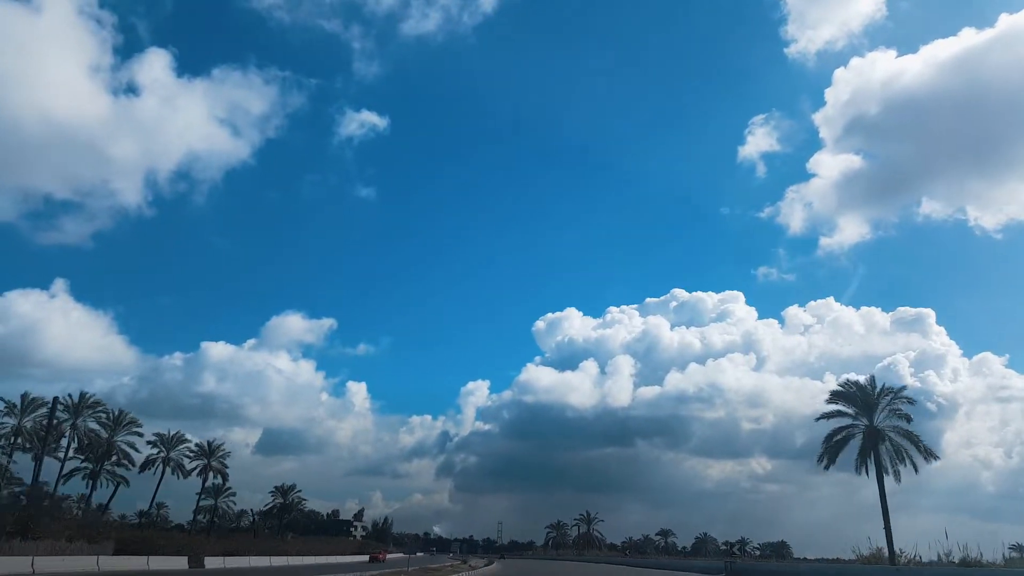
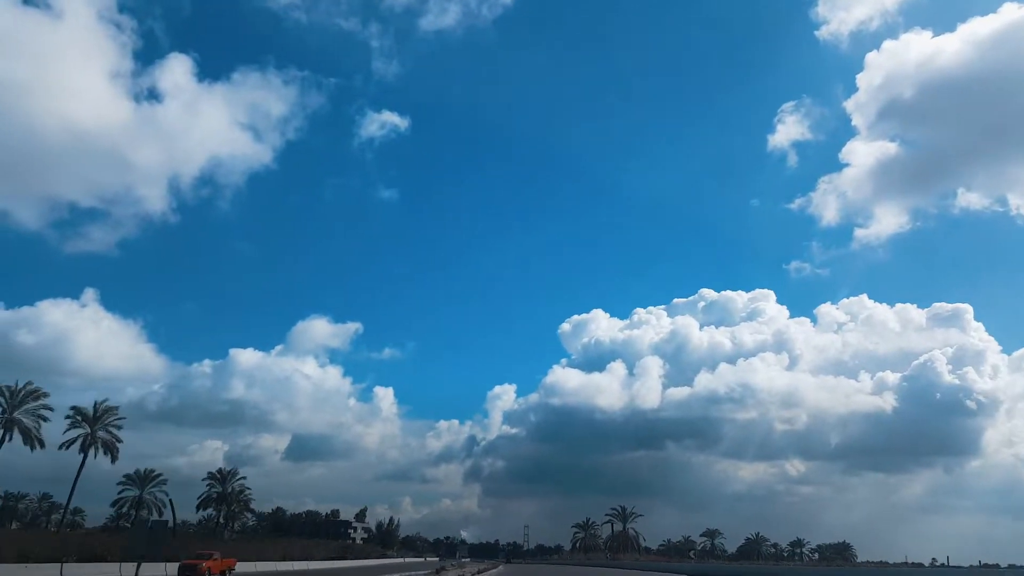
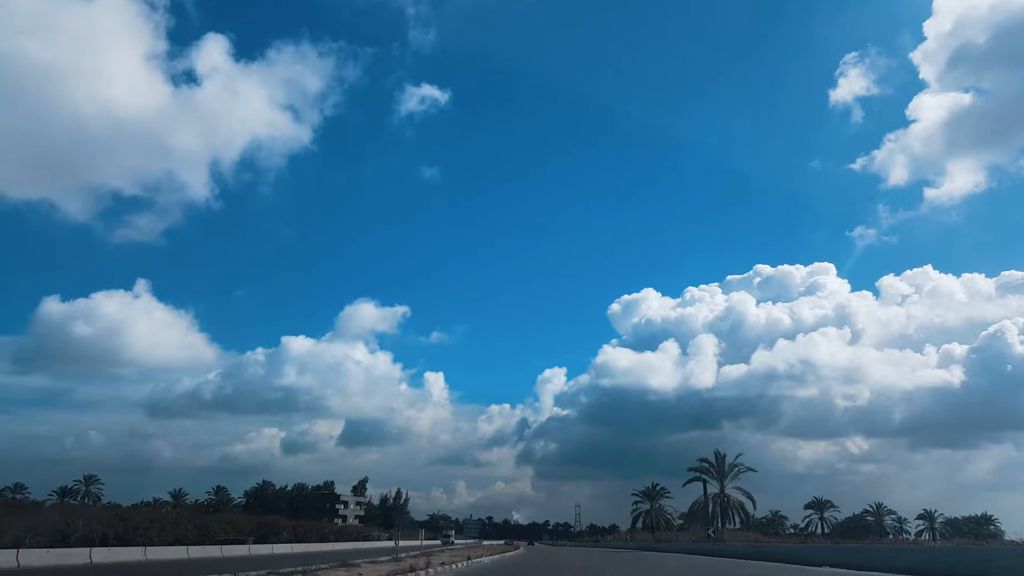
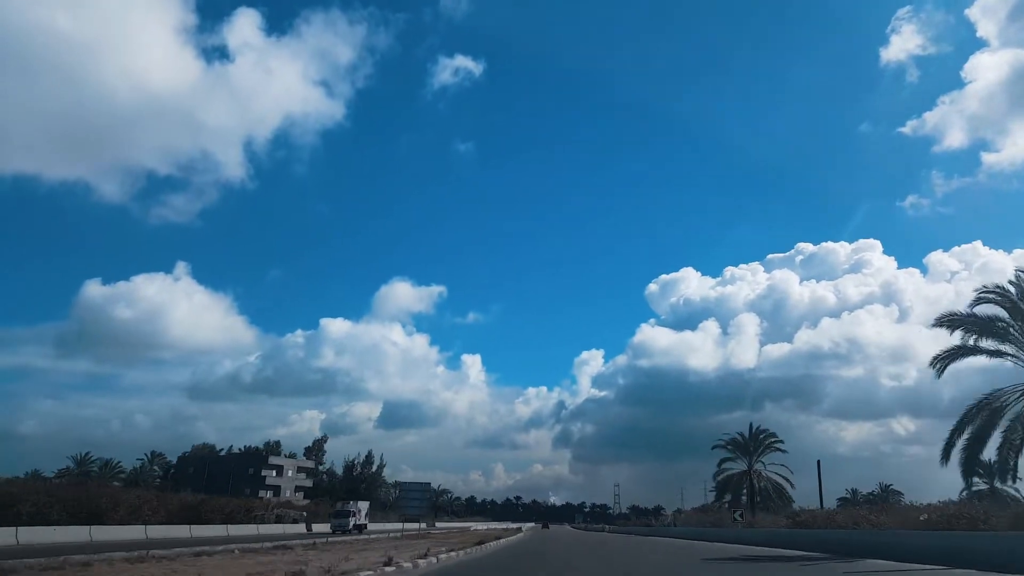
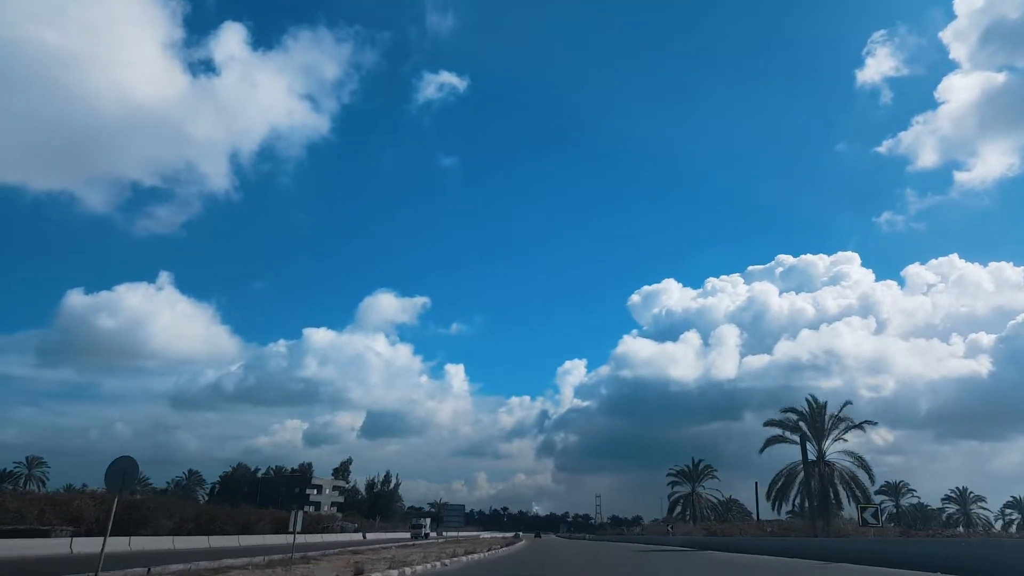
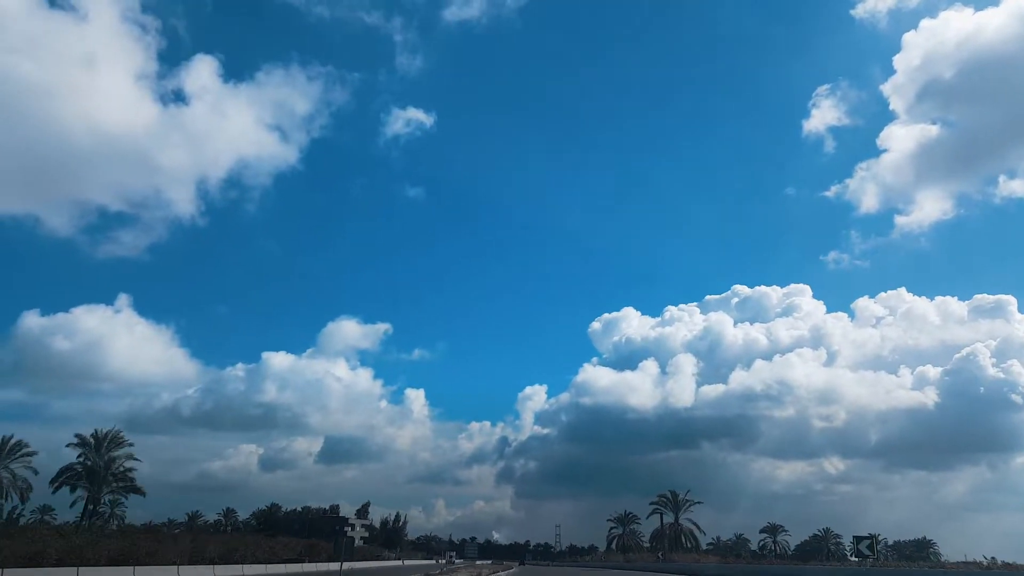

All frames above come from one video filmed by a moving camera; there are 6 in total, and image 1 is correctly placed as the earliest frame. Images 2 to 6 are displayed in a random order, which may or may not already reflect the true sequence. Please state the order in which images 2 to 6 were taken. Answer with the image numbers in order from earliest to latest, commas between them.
2, 6, 3, 5, 4
